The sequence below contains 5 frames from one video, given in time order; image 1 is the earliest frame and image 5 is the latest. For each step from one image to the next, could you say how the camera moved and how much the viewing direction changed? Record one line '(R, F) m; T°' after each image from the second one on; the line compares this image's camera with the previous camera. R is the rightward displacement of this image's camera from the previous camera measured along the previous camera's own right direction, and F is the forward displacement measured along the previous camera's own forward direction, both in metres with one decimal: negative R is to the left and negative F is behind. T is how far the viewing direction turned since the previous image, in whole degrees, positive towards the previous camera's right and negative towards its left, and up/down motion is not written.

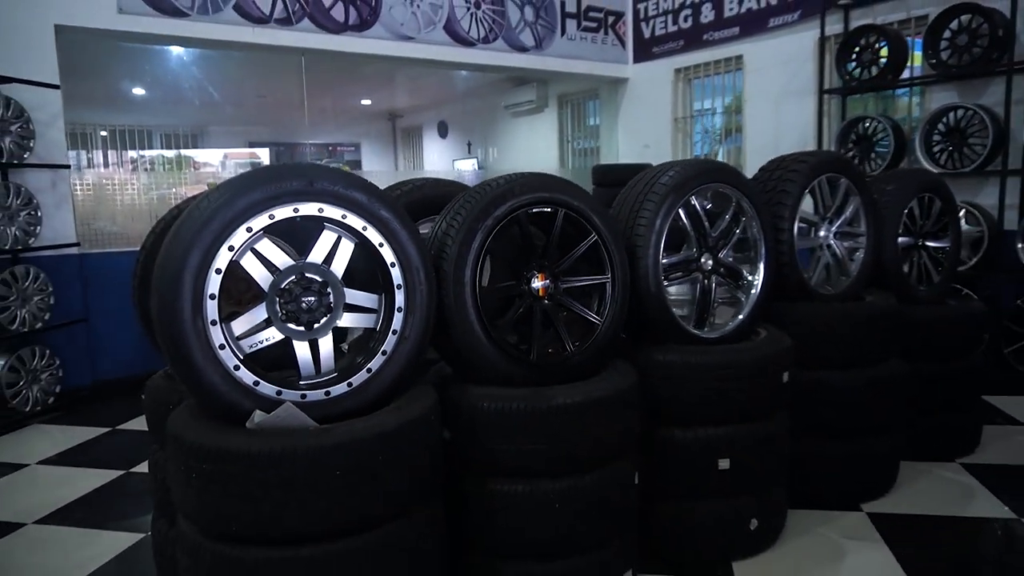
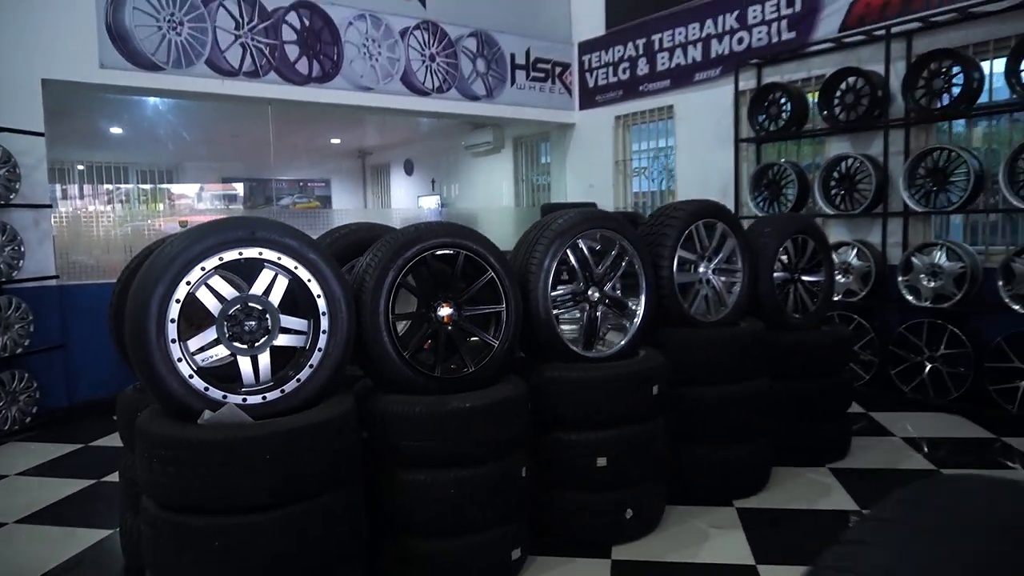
(+0.2, -0.5) m; +2°
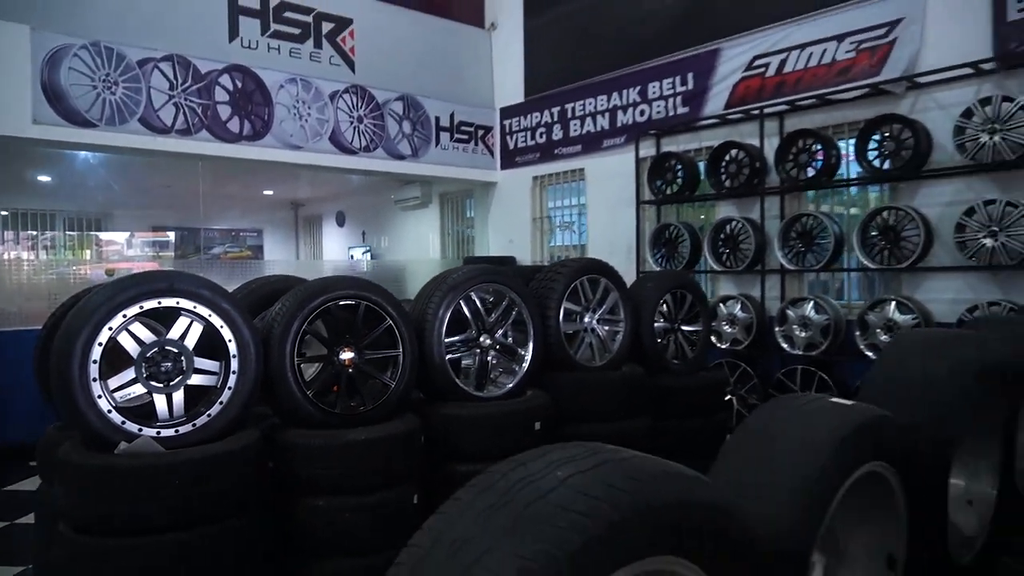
(+0.2, -0.4) m; +5°
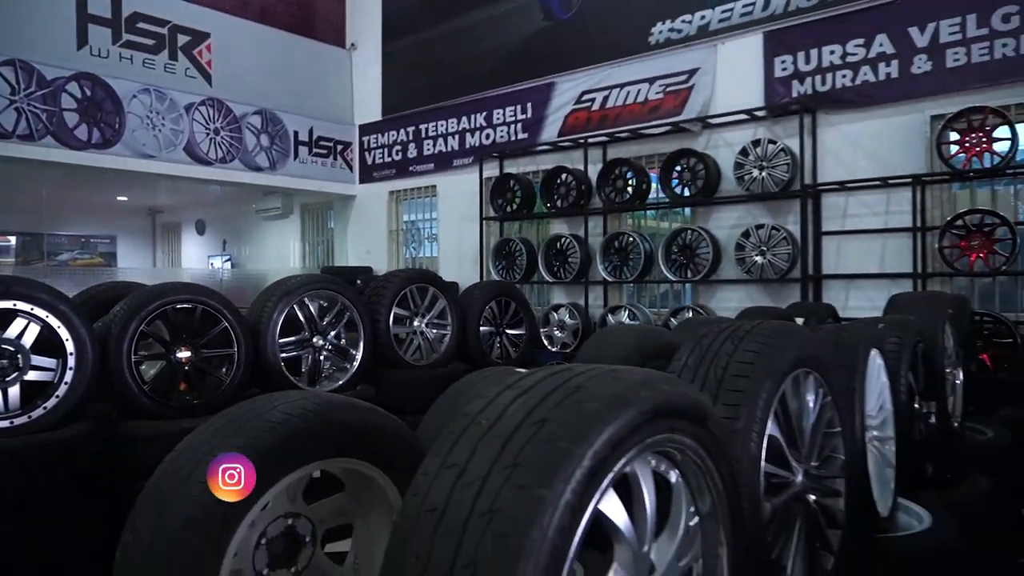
(+0.2, -0.5) m; +9°
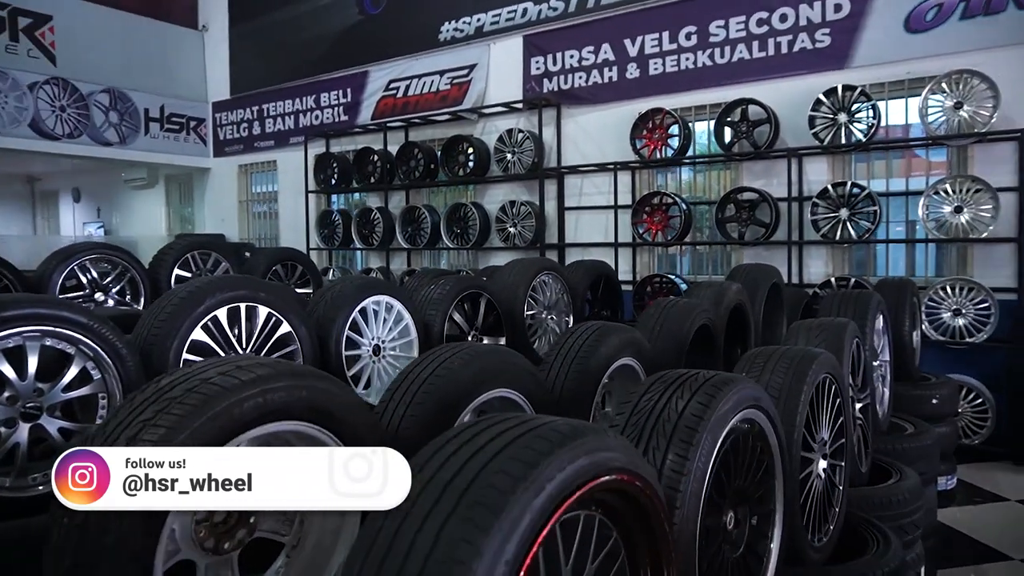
(+1.3, -1.0) m; +4°
